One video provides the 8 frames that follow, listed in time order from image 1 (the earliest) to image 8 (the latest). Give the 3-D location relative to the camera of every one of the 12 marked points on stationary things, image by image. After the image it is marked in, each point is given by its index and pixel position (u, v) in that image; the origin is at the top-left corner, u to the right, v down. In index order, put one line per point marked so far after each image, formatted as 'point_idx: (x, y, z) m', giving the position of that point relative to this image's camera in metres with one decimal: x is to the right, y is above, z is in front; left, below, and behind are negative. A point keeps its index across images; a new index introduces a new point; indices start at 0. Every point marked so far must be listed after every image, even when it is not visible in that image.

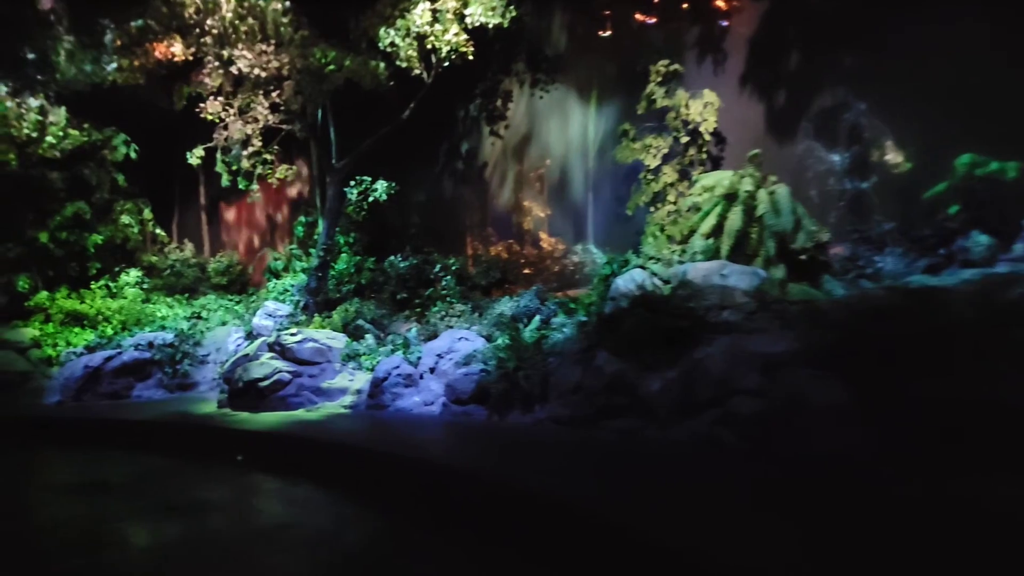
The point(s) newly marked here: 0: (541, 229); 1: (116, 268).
0: (+0.4, +1.0, +11.3) m
1: (-7.3, +0.4, +11.9) m
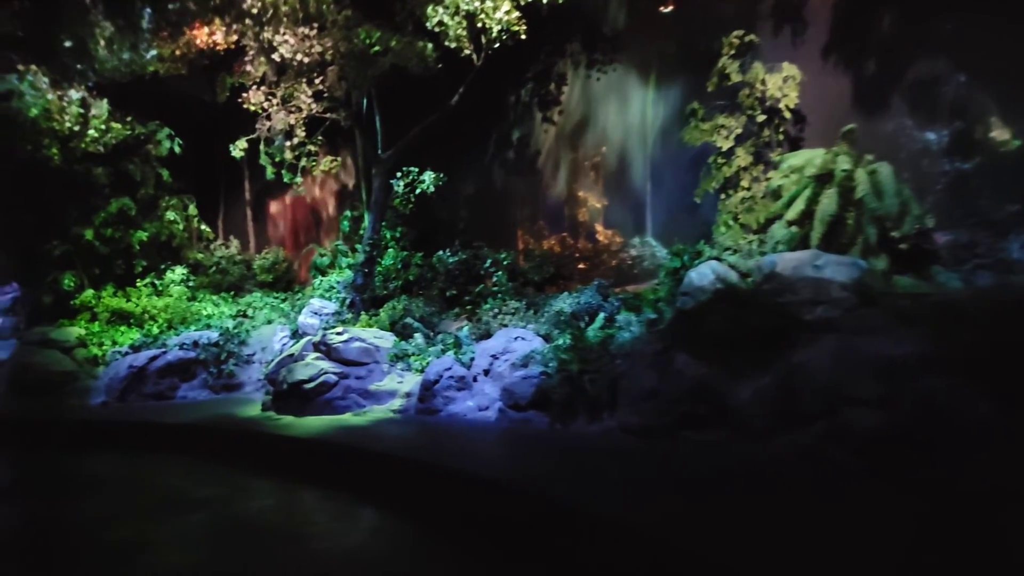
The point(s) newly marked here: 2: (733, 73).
0: (+1.3, +1.1, +10.6) m
1: (-6.3, +0.4, +11.7) m
2: (+3.1, +3.0, +9.0) m
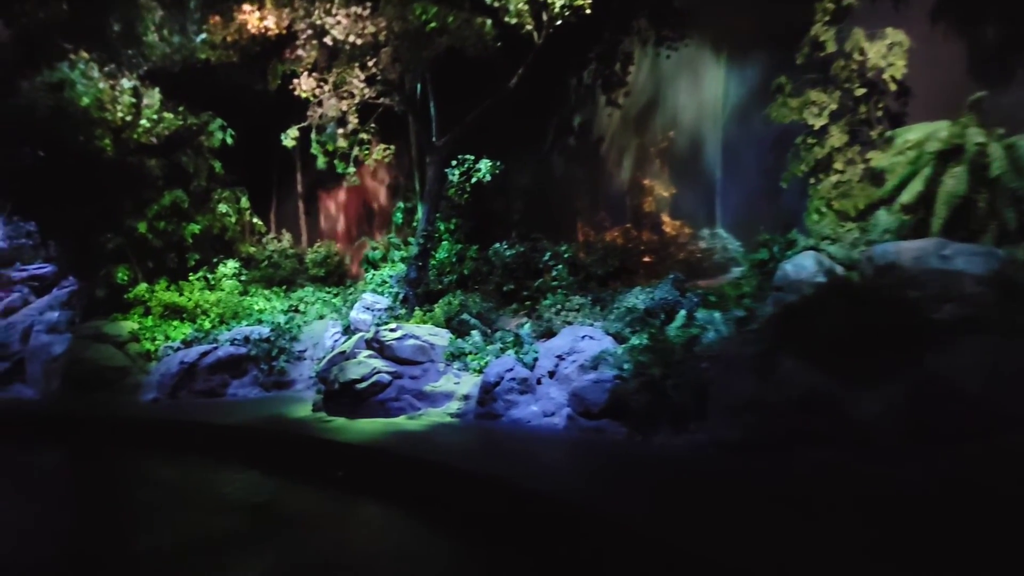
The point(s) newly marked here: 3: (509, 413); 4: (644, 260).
0: (+2.3, +1.2, +9.8) m
1: (-5.3, +0.5, +11.4) m
2: (+3.9, +3.1, +8.1) m
3: (0.0, -1.3, +6.6) m
4: (+2.0, +0.4, +9.8) m
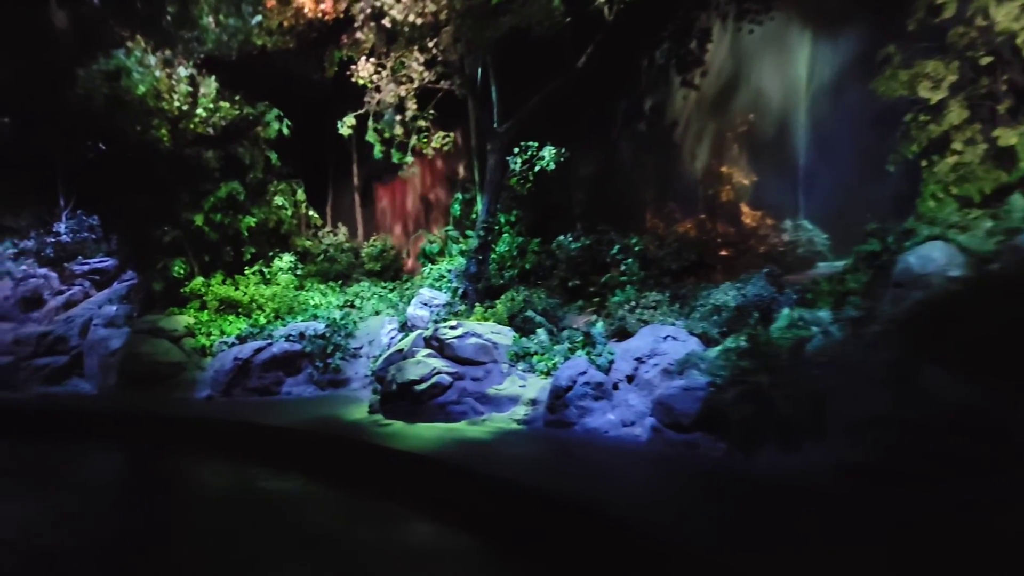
0: (+3.2, +1.2, +8.9) m
1: (-4.2, +0.6, +11.2) m
2: (+4.7, +3.1, +7.1) m
3: (+0.7, -1.2, +6.0) m
4: (+2.9, +0.5, +9.0) m
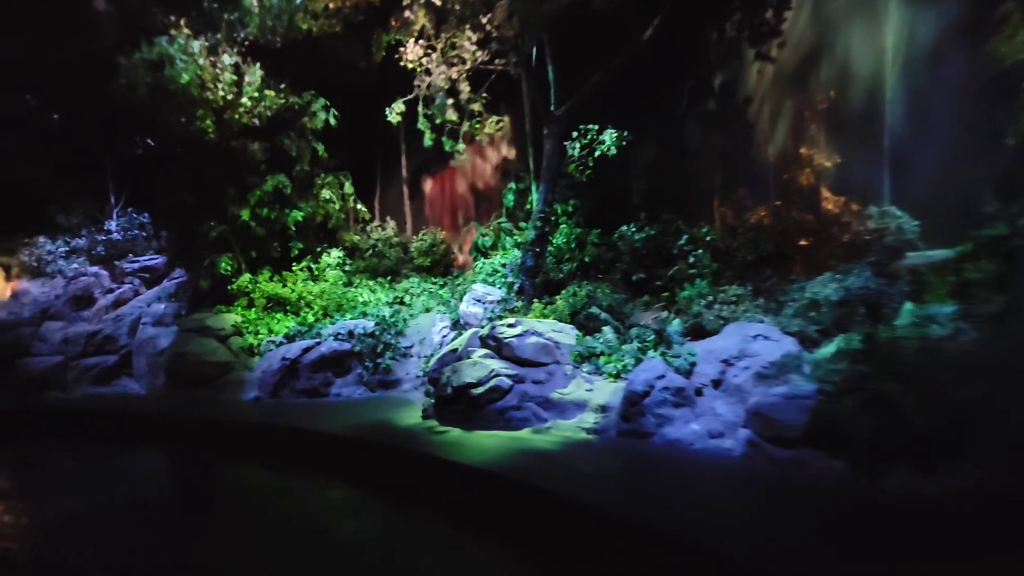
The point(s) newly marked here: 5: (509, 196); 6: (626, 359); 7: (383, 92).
0: (+4.0, +1.3, +8.1) m
1: (-3.2, +0.7, +10.8) m
2: (+5.4, +3.2, +6.1) m
3: (+1.2, -1.2, +5.3) m
4: (+3.7, +0.6, +8.1) m
5: (0.0, +1.4, +10.0) m
6: (+1.1, -0.7, +6.5) m
7: (-2.2, +3.3, +11.1) m
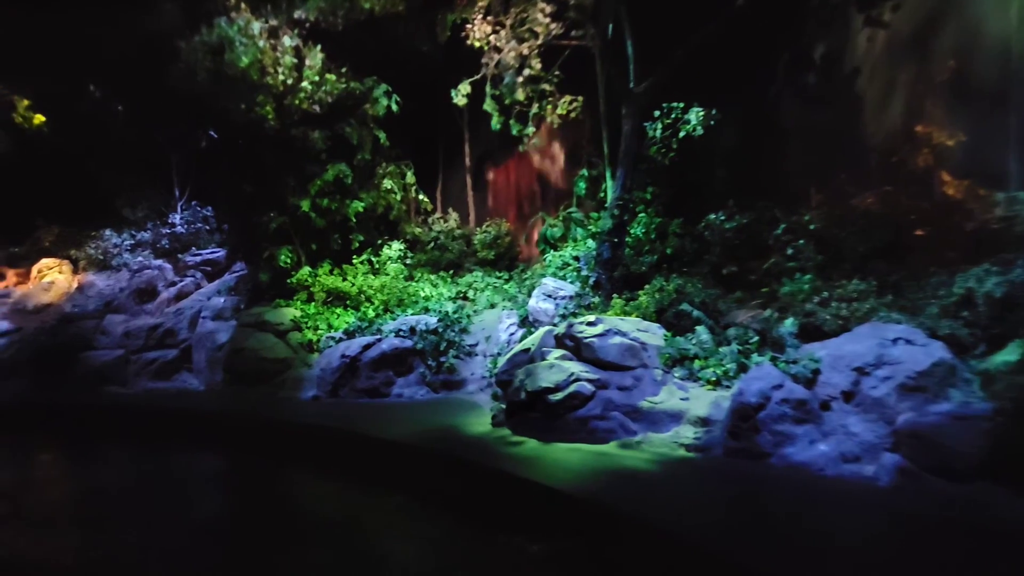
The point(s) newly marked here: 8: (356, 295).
0: (+4.8, +1.4, +7.0) m
1: (-2.1, +0.8, +10.3) m
2: (+6.1, +3.2, +4.9) m
3: (+1.9, -1.1, +4.5) m
4: (+4.5, +0.6, +7.1) m
5: (+1.0, +1.5, +9.2) m
6: (+1.9, -0.7, +5.6) m
7: (-1.1, +3.4, +10.5) m
8: (-2.2, -0.1, +9.3) m
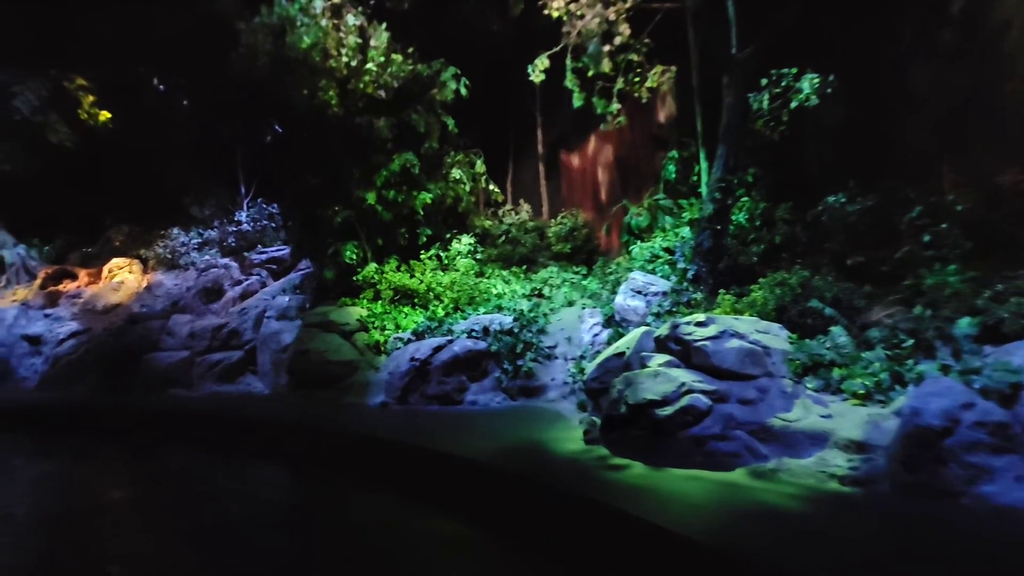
0: (+5.6, +1.4, +5.7) m
1: (-1.0, +0.8, +9.7) m
2: (+6.7, +3.3, +3.5) m
3: (+2.5, -1.1, +3.5) m
4: (+5.3, +0.7, +5.8) m
5: (+2.0, +1.6, +8.3) m
6: (+2.6, -0.6, +4.6) m
7: (+0.1, +3.5, +9.7) m
8: (-1.2, -0.1, +8.6) m
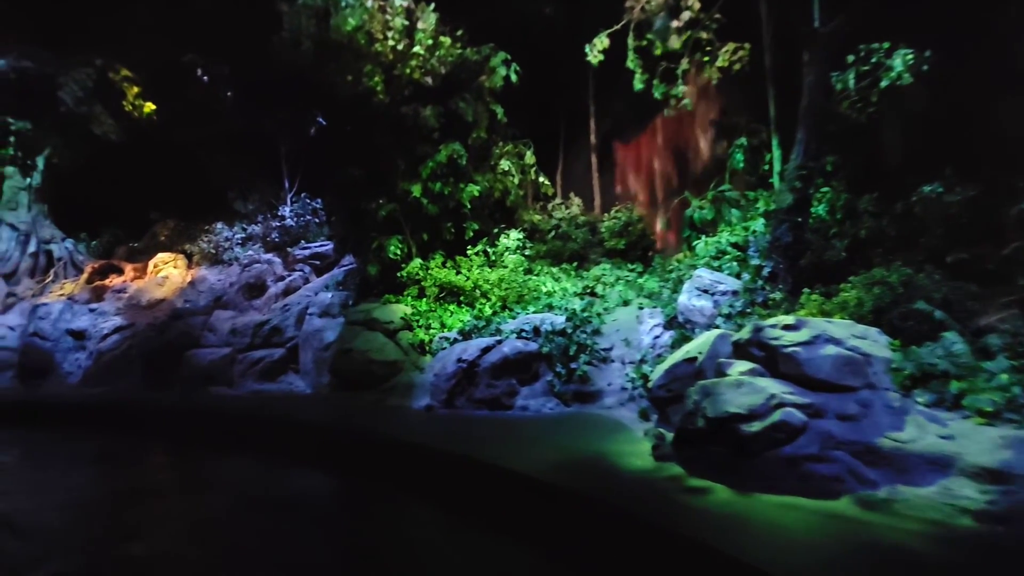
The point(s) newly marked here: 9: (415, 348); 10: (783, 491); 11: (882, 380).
0: (+6.1, +1.4, +4.8) m
1: (-0.2, +0.8, +9.2) m
2: (+7.0, +3.3, +2.6) m
3: (+2.8, -1.1, +2.8) m
4: (+5.8, +0.7, +4.9) m
5: (+2.7, +1.6, +7.6) m
6: (+3.0, -0.6, +3.9) m
7: (+0.8, +3.5, +9.2) m
8: (-0.5, 0.0, +8.2) m
9: (-1.2, -0.7, +7.8) m
10: (+1.6, -1.2, +3.9) m
11: (+2.5, -0.6, +4.3) m
